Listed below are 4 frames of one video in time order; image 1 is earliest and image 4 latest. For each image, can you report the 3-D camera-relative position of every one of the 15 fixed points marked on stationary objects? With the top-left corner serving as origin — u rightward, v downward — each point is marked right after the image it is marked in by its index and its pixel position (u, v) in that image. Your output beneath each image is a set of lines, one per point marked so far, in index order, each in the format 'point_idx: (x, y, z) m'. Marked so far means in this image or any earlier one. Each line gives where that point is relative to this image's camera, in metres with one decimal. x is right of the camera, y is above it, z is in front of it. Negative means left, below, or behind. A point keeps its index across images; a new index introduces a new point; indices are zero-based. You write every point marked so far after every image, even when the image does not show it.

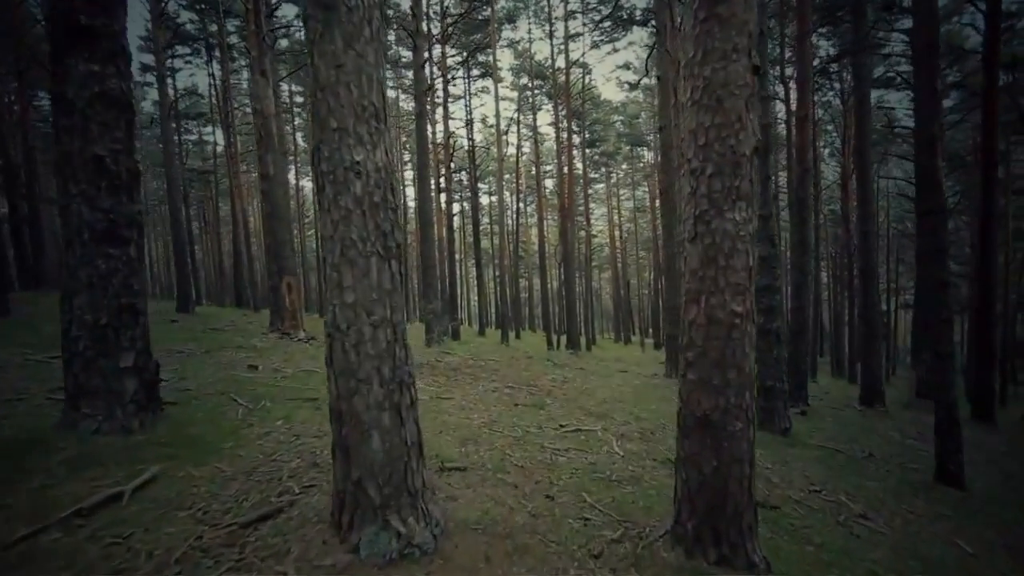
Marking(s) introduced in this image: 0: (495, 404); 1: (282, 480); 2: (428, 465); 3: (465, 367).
0: (-0.4, -2.9, +10.4) m
1: (-2.6, -2.2, +4.8) m
2: (-1.1, -2.4, +5.6) m
3: (-1.6, -2.8, +14.6) m
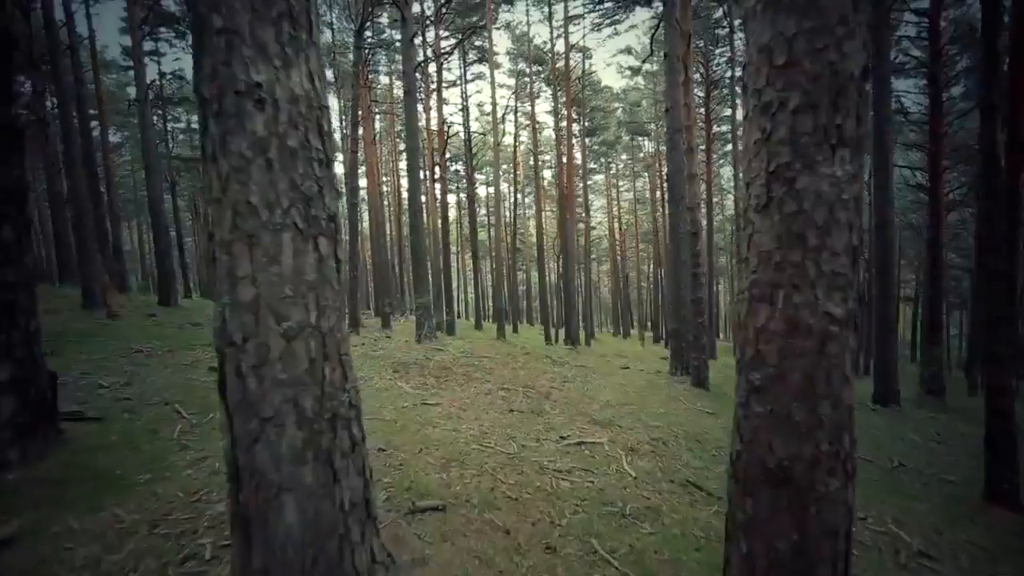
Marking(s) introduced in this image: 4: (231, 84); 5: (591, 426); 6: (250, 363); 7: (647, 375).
0: (-0.5, -2.7, +9.2) m
1: (-2.7, -2.1, +3.6) m
2: (-1.2, -2.3, +4.4) m
3: (-1.8, -2.5, +13.5) m
4: (-1.5, +1.1, +2.3) m
5: (+1.7, -3.0, +9.0) m
6: (-1.4, -0.4, +2.3) m
7: (+5.7, -3.7, +17.7) m
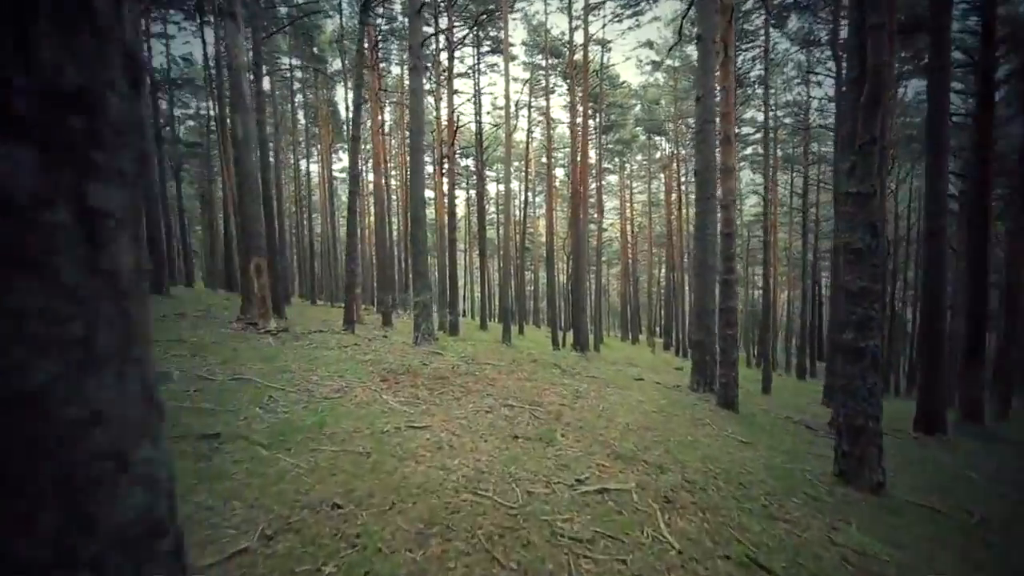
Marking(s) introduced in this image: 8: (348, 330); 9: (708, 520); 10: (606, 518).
0: (-0.5, -2.7, +7.6) m
1: (-2.7, -2.1, +2.0) m
2: (-1.2, -2.3, +2.8) m
3: (-1.6, -2.5, +11.9) m
4: (-1.4, +1.1, +0.6) m
5: (+1.8, -3.1, +7.3) m
6: (-1.4, -0.4, +0.7) m
7: (+5.9, -3.9, +16.0) m
8: (-7.3, -1.8, +18.4) m
9: (+2.8, -3.3, +5.9) m
10: (+1.2, -3.0, +5.4) m
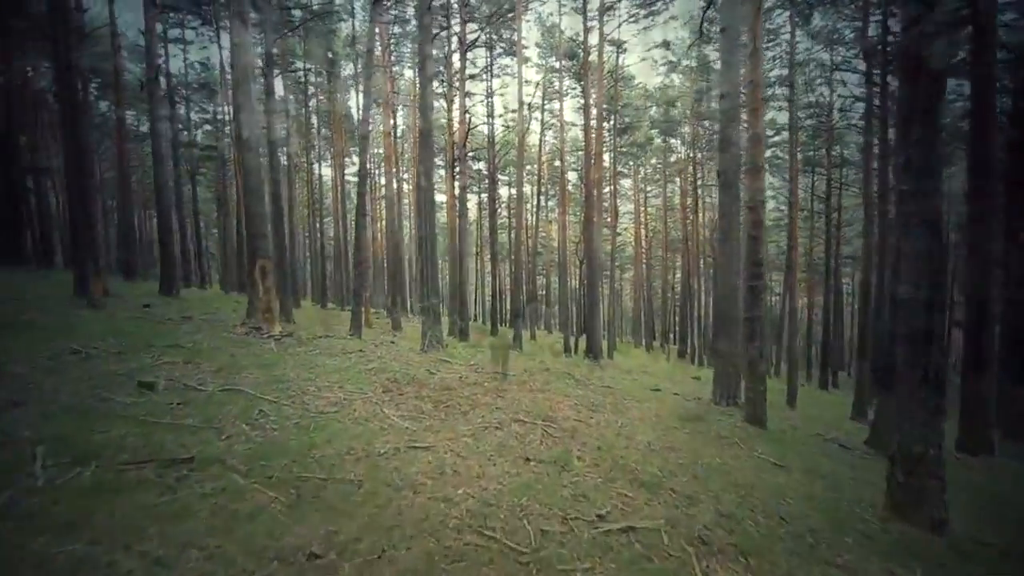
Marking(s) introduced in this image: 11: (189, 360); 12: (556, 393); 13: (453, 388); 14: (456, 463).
0: (-0.3, -2.8, +6.8) m
1: (-2.7, -2.1, +1.3) m
2: (-1.2, -2.4, +2.1) m
3: (-1.3, -2.6, +11.1) m
4: (-1.4, +1.1, -0.1) m
5: (+2.0, -3.2, +6.5) m
6: (-1.4, -0.4, 0.0) m
7: (+6.3, -4.2, +15.0) m
8: (-6.8, -2.0, +17.8) m
9: (+2.9, -3.4, +5.1) m
10: (+1.3, -3.1, +4.6) m
11: (-7.4, -1.7, +9.6) m
12: (+1.3, -3.1, +12.0) m
13: (-1.5, -2.6, +10.6) m
14: (-0.9, -2.7, +6.5) m
